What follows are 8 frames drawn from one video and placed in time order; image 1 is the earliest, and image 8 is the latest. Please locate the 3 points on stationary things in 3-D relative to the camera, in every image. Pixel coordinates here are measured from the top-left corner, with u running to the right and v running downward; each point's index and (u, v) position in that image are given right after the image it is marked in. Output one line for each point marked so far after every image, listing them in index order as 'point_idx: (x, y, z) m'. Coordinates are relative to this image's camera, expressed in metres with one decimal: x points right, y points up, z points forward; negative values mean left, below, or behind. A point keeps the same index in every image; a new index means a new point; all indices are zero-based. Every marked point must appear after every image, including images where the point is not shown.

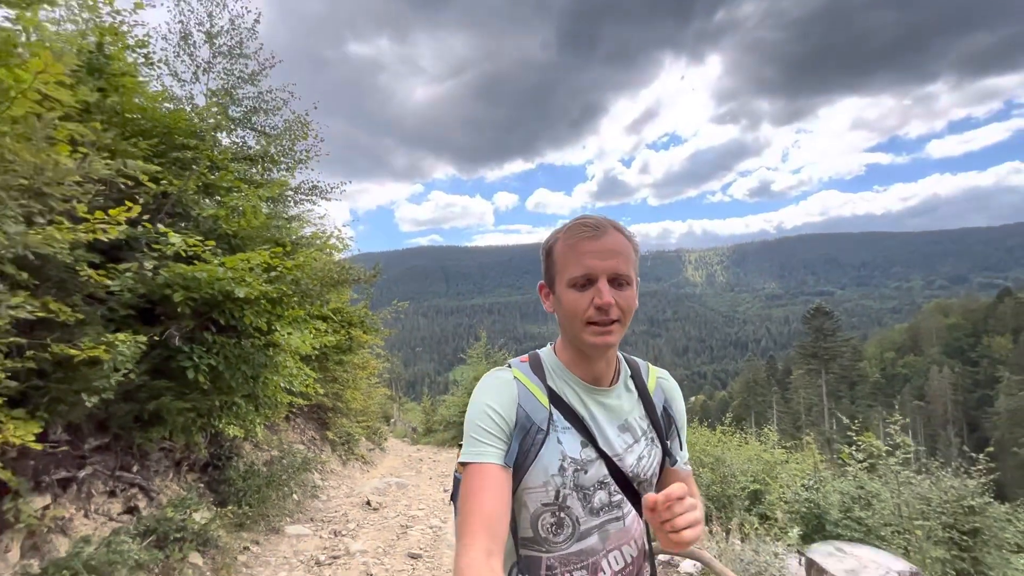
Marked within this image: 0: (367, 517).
0: (-1.9, -3.1, +7.1) m
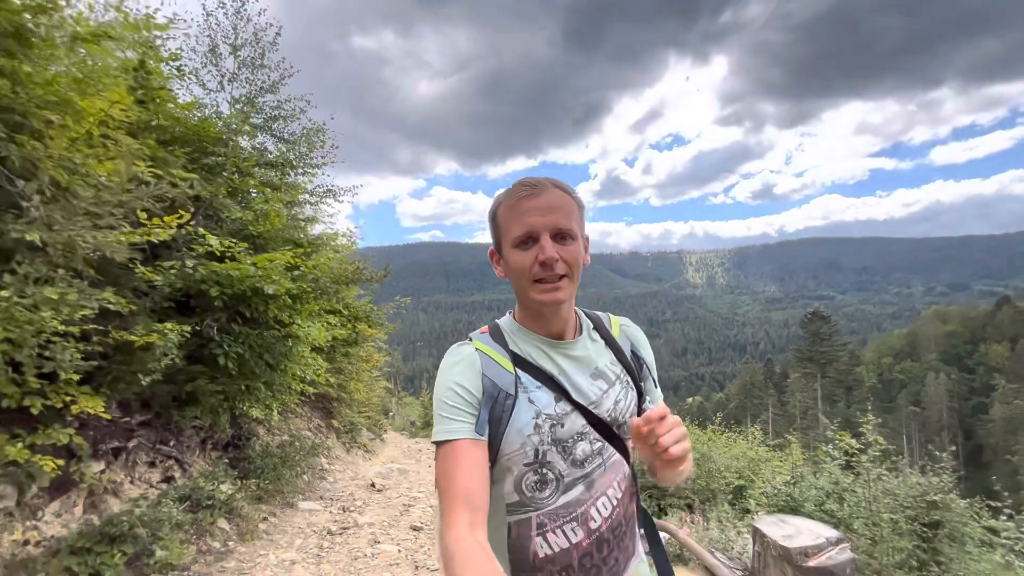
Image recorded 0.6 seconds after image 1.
0: (-2.0, -3.1, +7.5) m
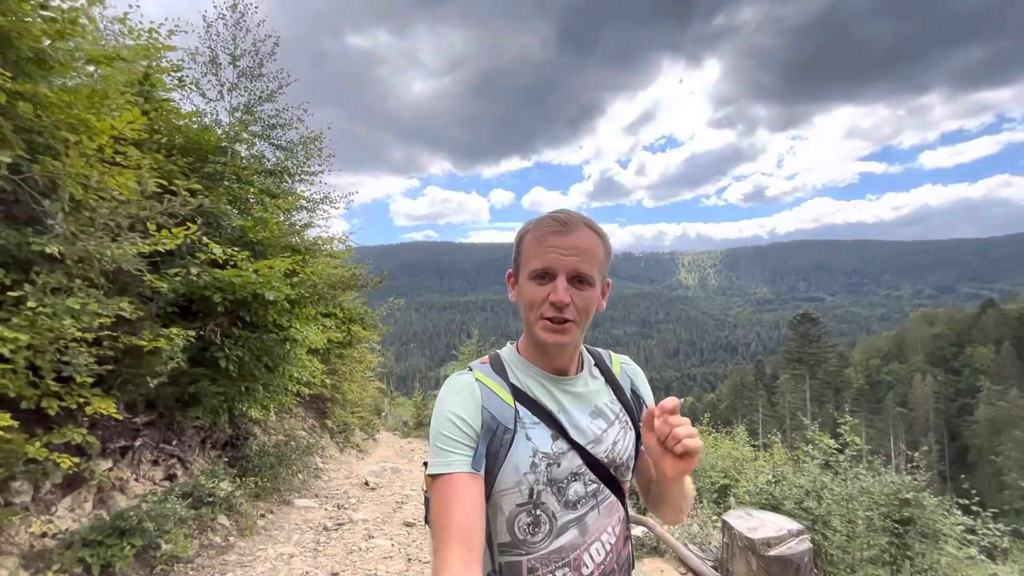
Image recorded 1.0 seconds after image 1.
0: (-2.2, -3.1, +7.6) m
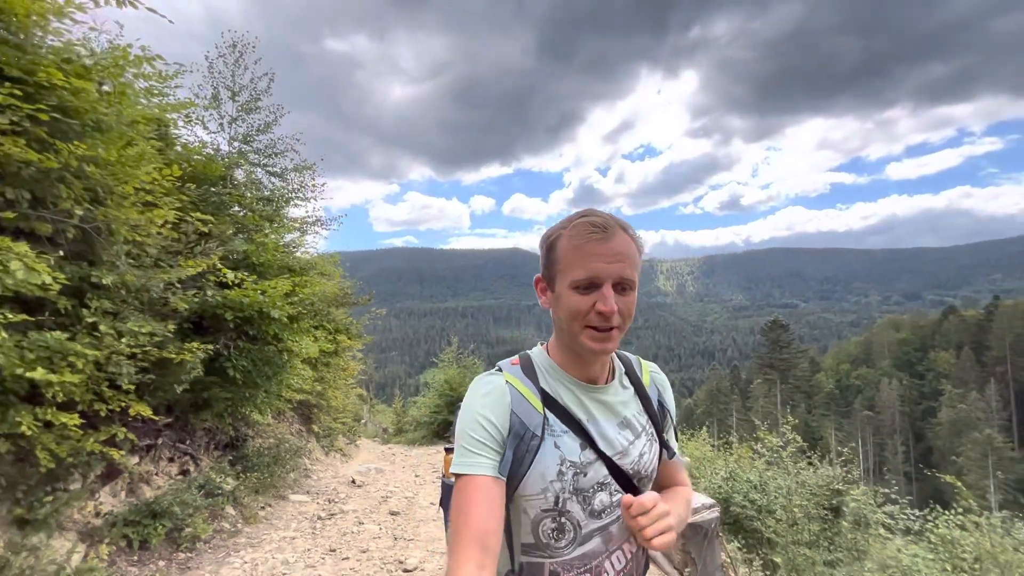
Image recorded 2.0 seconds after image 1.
0: (-2.6, -3.3, +8.1) m
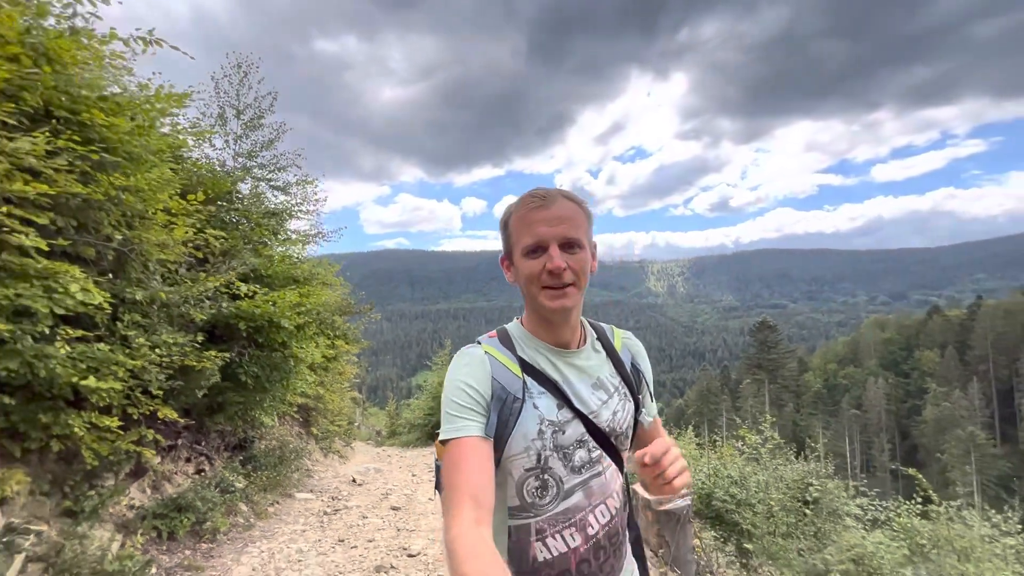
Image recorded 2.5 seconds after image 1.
0: (-2.7, -3.4, +8.4) m
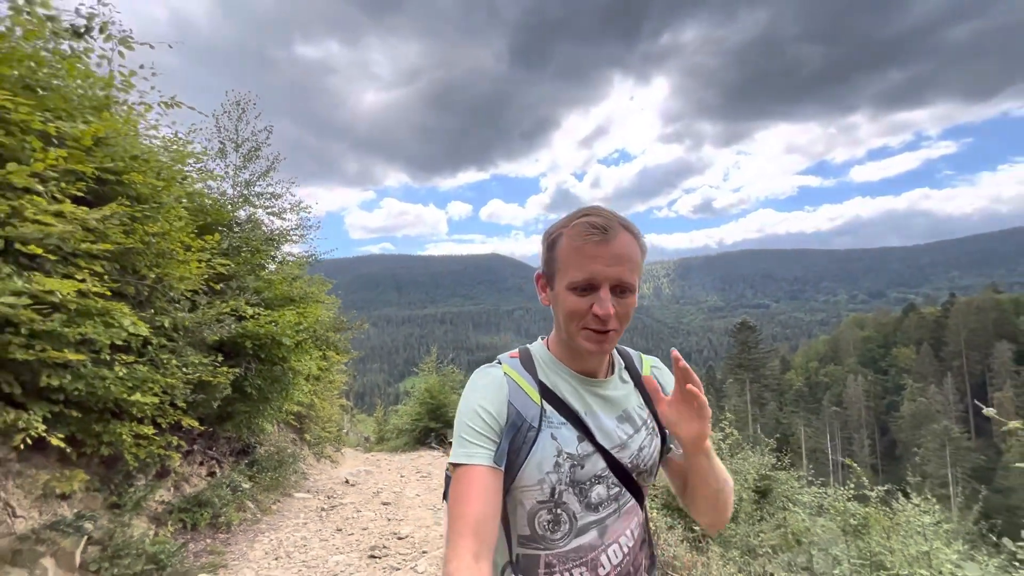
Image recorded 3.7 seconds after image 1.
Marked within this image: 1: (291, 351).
0: (-3.0, -3.7, +9.0) m
1: (-3.3, -0.9, +7.3) m
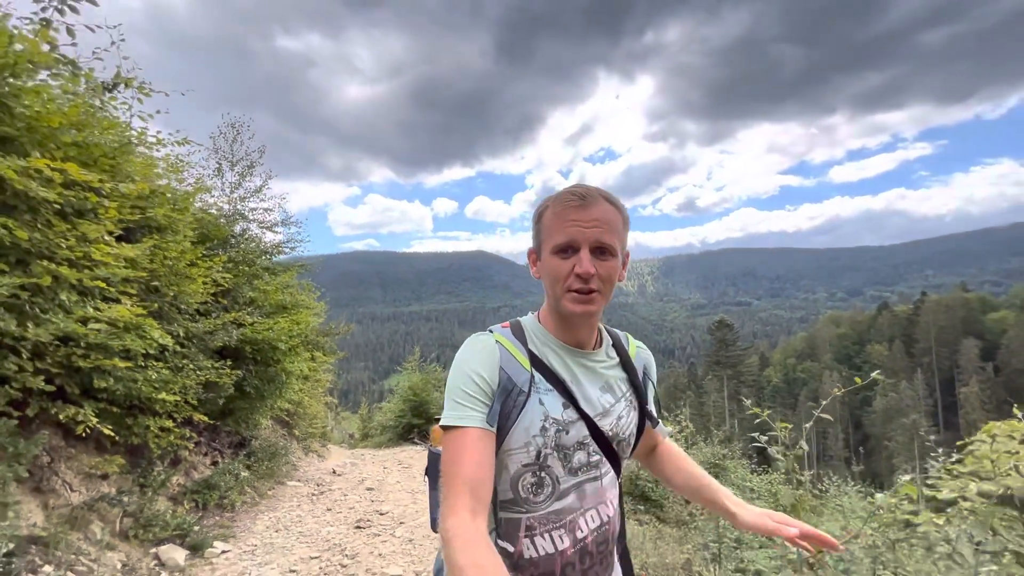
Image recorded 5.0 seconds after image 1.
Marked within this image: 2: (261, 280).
0: (-3.5, -3.8, +9.7) m
1: (-3.8, -1.0, +7.9) m
2: (-4.3, +0.2, +8.3) m
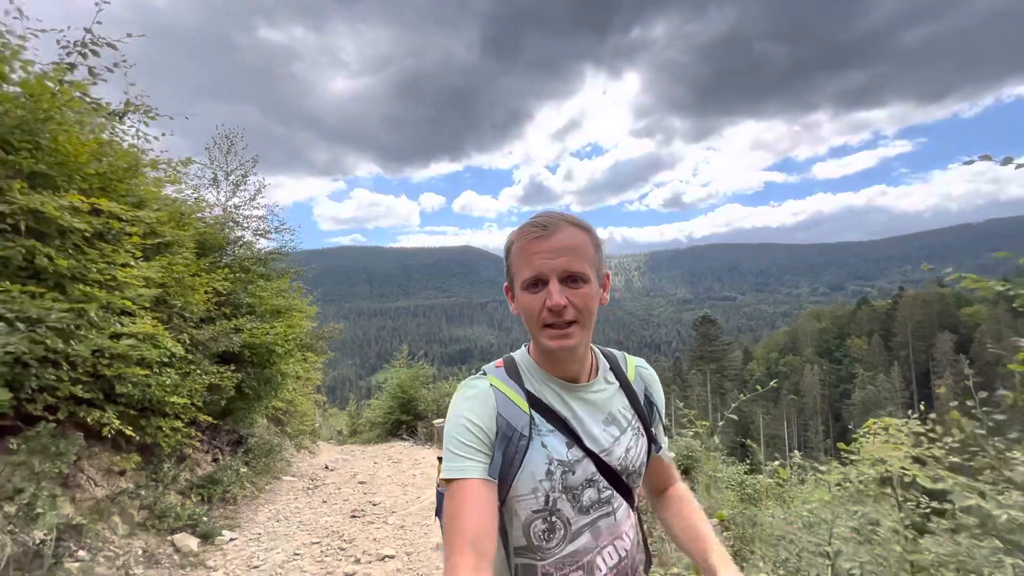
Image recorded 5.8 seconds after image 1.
0: (-3.8, -3.9, +10.1) m
1: (-4.0, -1.1, +8.3) m
2: (-4.6, +0.2, +8.7) m
